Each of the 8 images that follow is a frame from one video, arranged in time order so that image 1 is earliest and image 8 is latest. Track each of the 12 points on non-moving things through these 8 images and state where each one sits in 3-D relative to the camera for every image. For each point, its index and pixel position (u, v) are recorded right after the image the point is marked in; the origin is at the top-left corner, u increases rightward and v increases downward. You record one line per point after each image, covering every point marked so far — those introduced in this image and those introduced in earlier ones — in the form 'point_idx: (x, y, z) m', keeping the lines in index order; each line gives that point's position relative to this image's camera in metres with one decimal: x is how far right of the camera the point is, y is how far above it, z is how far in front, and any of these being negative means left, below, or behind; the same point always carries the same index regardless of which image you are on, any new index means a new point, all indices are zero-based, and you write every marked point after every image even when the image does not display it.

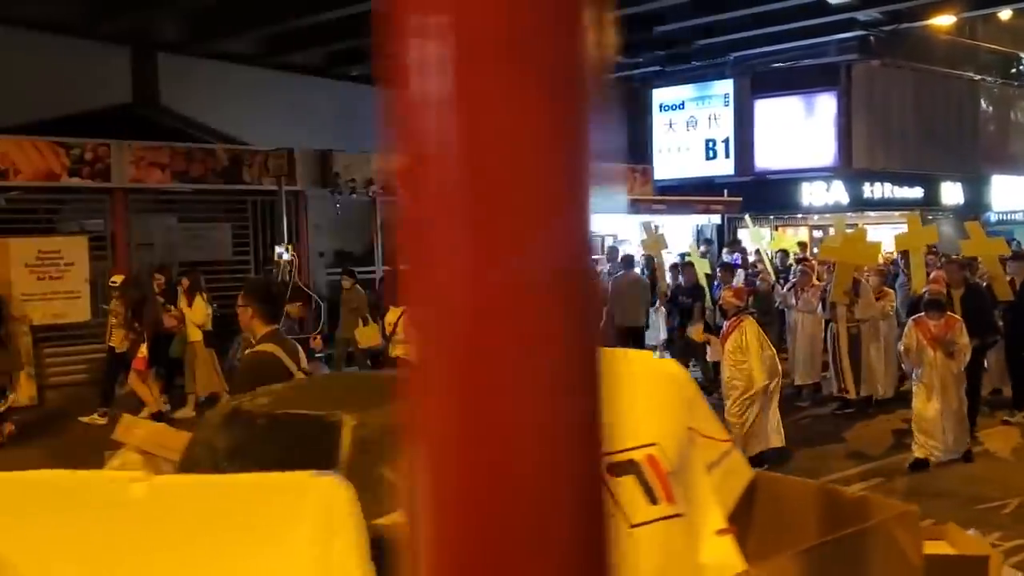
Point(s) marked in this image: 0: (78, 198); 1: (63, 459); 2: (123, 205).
0: (-5.5, +1.1, +12.4) m
1: (-4.4, -1.7, +9.5) m
2: (-5.1, +1.1, +12.8) m
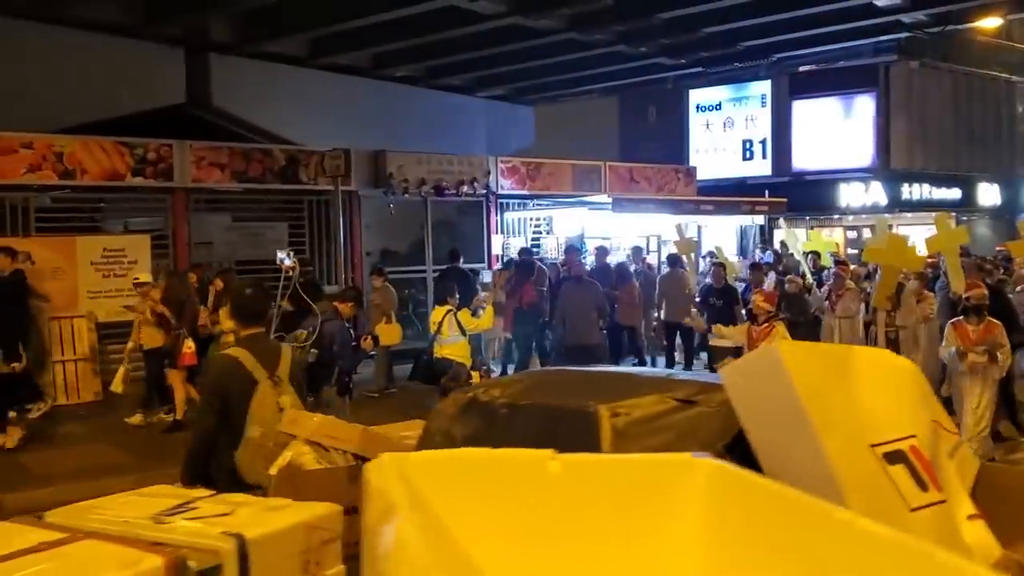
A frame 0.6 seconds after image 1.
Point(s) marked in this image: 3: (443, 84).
0: (-4.8, +1.2, +12.6) m
1: (-3.7, -1.6, +9.8) m
2: (-4.4, +1.1, +13.0) m
3: (-1.4, +4.0, +19.5) m
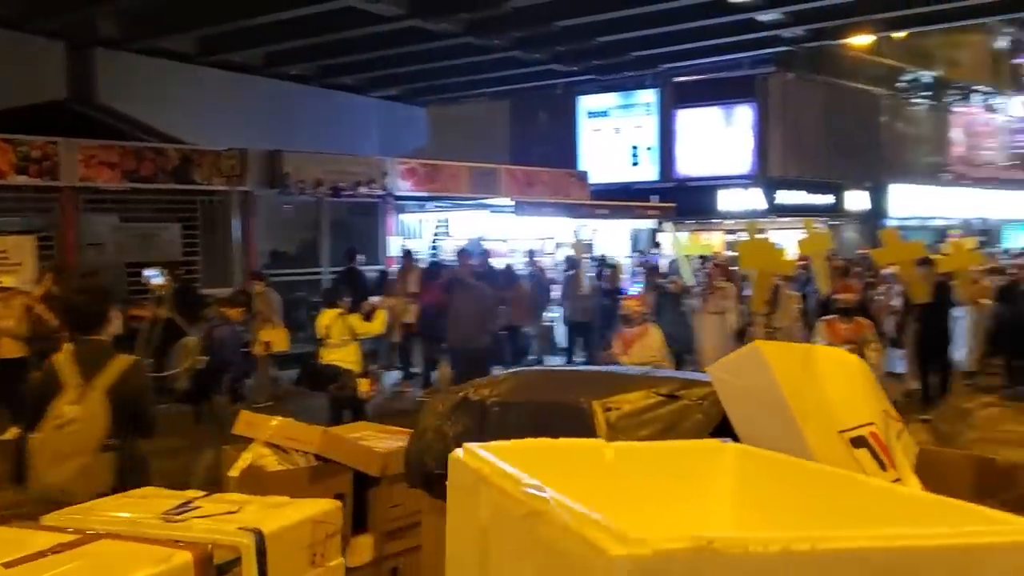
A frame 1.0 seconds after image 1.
0: (-6.0, +1.1, +12.1) m
1: (-4.6, -1.7, +9.4) m
2: (-5.6, +1.1, +12.6) m
3: (-3.5, +4.0, +19.4) m
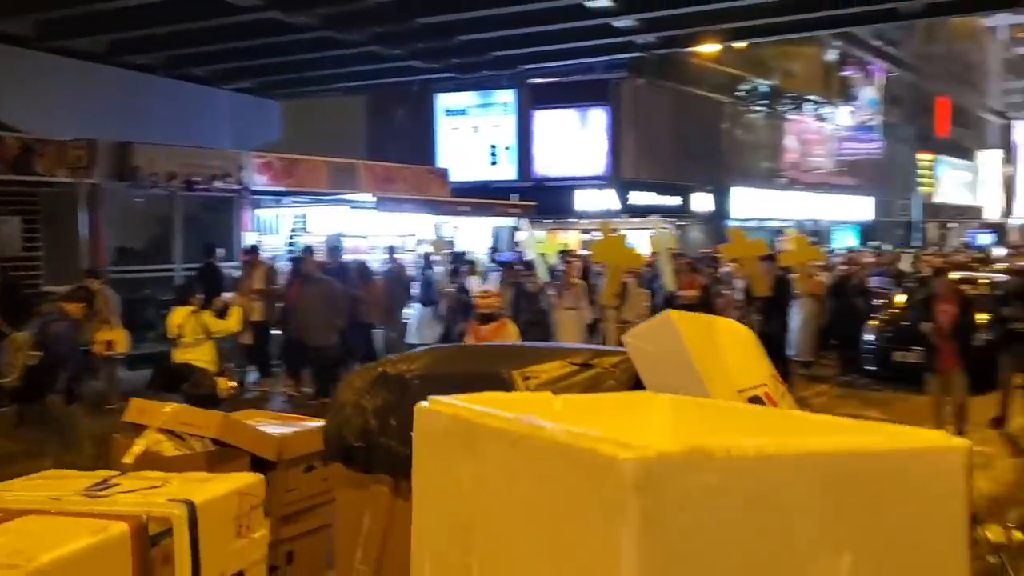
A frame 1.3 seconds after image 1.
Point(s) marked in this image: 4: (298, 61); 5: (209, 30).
0: (-7.6, +1.2, +11.2) m
1: (-5.9, -1.6, +8.7) m
2: (-7.3, +1.1, +11.7) m
3: (-6.2, +4.0, +18.8) m
4: (-4.0, +4.2, +18.3) m
5: (-4.7, +4.0, +15.1) m
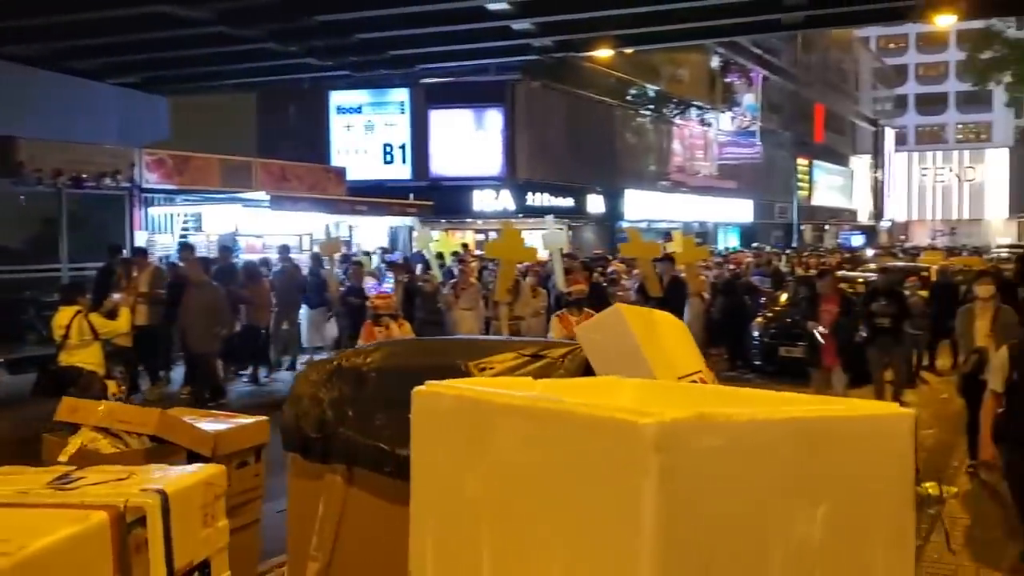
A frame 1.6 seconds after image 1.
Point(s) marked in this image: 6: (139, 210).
0: (-8.7, +1.2, +10.4) m
1: (-6.6, -1.6, +8.2) m
2: (-8.5, +1.1, +11.0) m
3: (-8.2, +4.0, +18.1) m
4: (-5.9, +4.2, +17.8) m
5: (-6.2, +4.0, +14.6) m
6: (-5.5, +1.1, +14.4) m
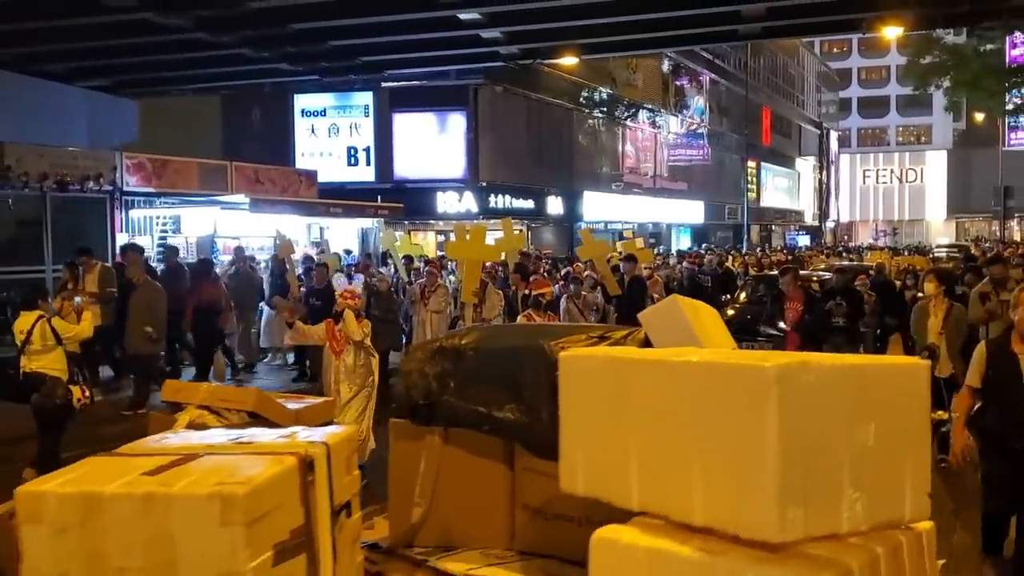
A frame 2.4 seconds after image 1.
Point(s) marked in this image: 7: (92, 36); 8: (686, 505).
0: (-8.9, +1.1, +10.5) m
1: (-6.7, -1.6, +8.4) m
2: (-8.7, +1.1, +11.1) m
3: (-8.8, +4.0, +18.3) m
4: (-6.5, +4.2, +18.1) m
5: (-6.6, +3.9, +14.9) m
6: (-5.9, +1.1, +14.7) m
7: (-6.5, +3.9, +15.3) m
8: (+0.3, -0.4, +1.9) m
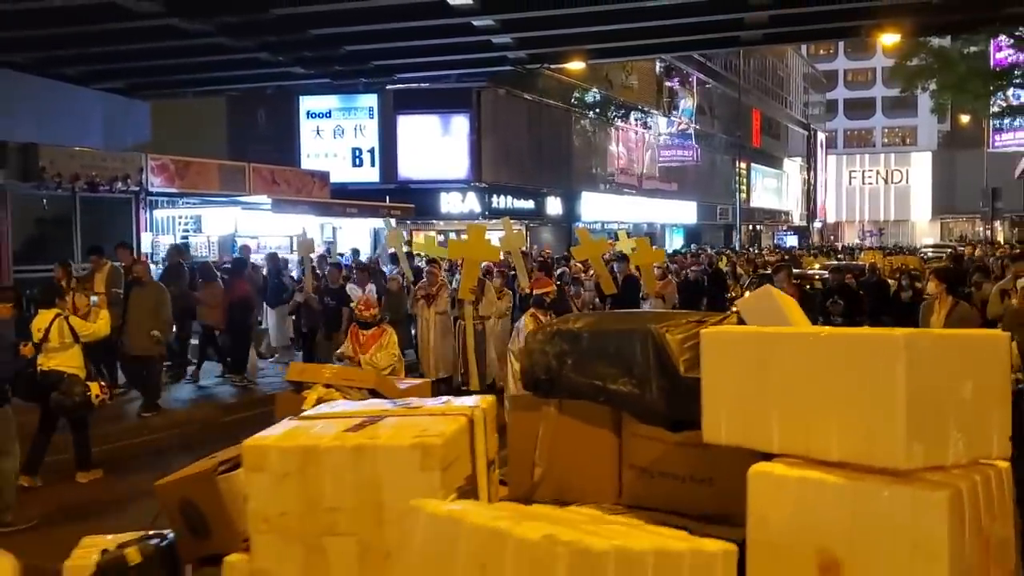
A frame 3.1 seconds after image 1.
0: (-8.6, +1.2, +10.9) m
1: (-6.4, -1.6, +8.8) m
2: (-8.4, +1.1, +11.5) m
3: (-8.6, +4.0, +18.6) m
4: (-6.3, +4.2, +18.5) m
5: (-6.4, +4.0, +15.3) m
6: (-5.6, +1.2, +15.1) m
7: (-6.3, +4.0, +15.7) m
8: (+0.7, -0.4, +2.3) m
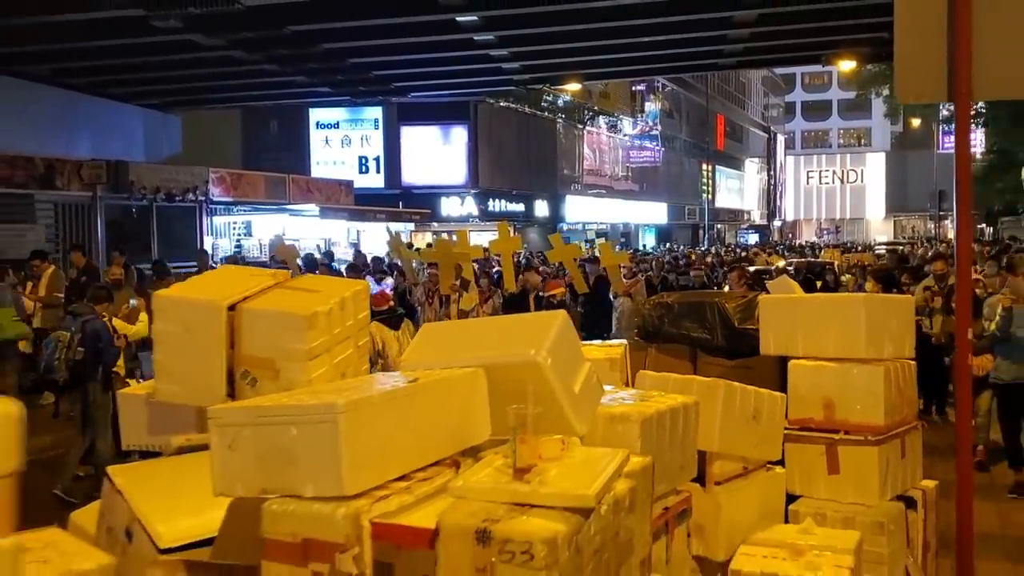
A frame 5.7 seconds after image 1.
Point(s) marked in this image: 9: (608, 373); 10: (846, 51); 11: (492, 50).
0: (-8.2, +1.2, +12.9) m
1: (-5.9, -1.6, +10.9) m
2: (-8.0, +1.1, +13.5) m
3: (-8.5, +4.1, +20.6) m
4: (-6.2, +4.3, +20.6) m
5: (-6.2, +4.0, +17.4) m
6: (-5.4, +1.2, +17.3) m
7: (-6.1, +4.0, +17.8) m
8: (+1.5, -0.3, +4.8) m
9: (+0.5, -0.5, +5.0) m
10: (+5.6, +3.9, +16.5) m
11: (-0.3, +4.0, +16.6) m
